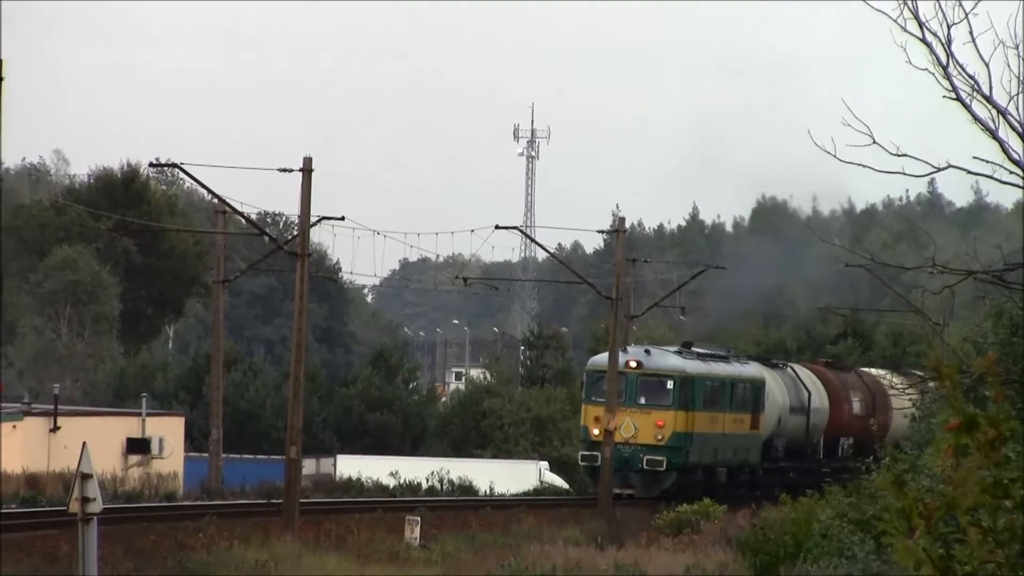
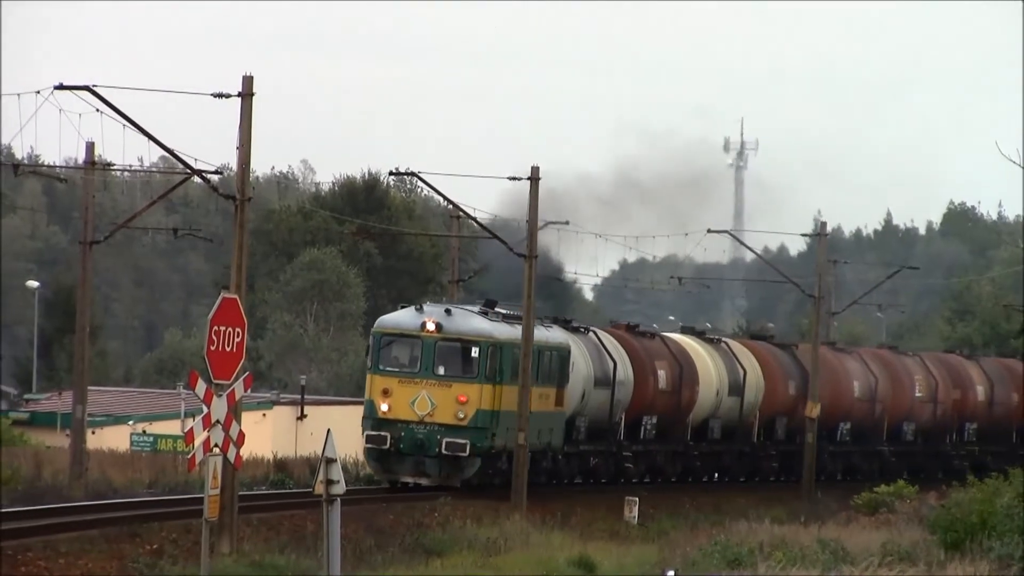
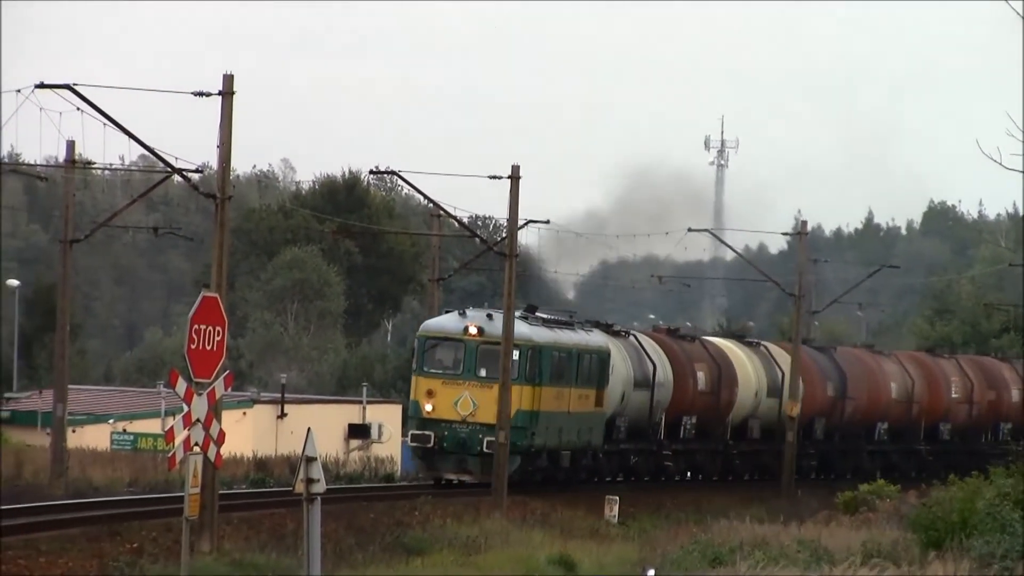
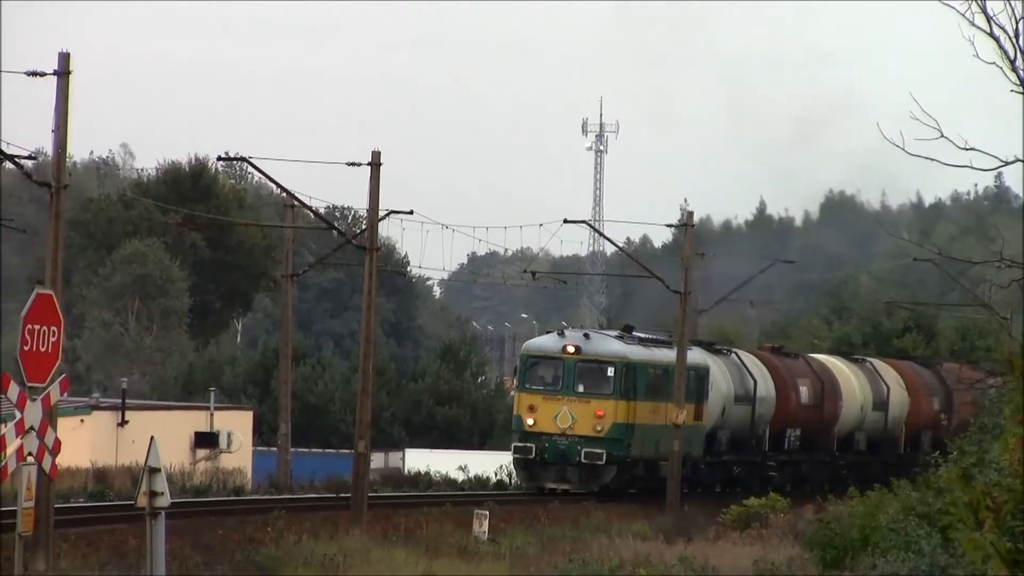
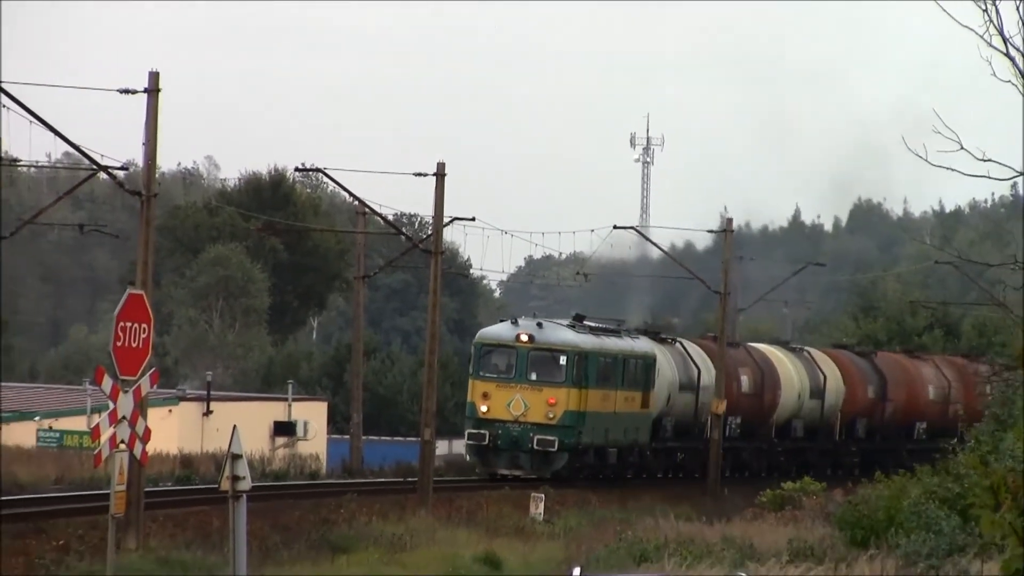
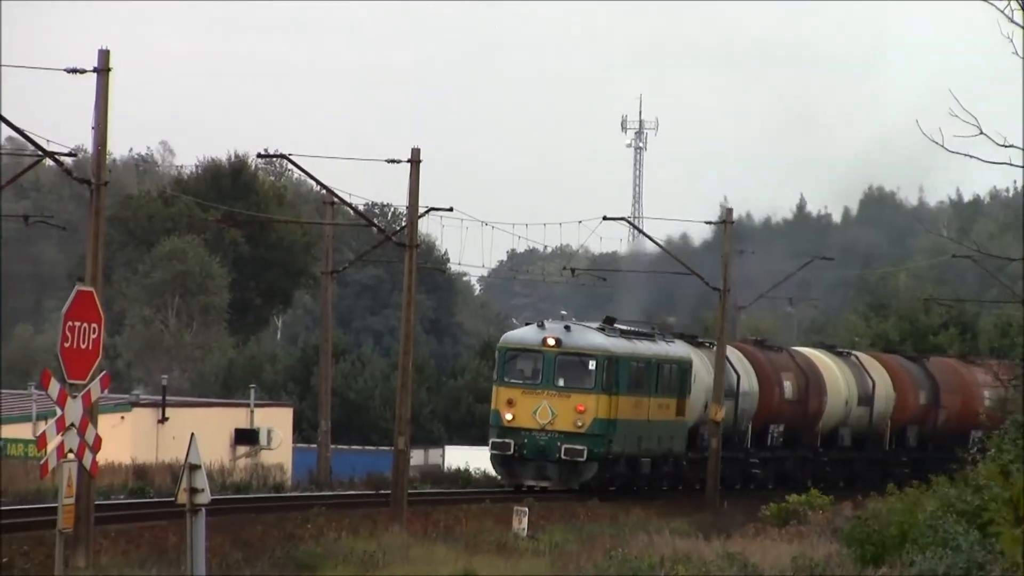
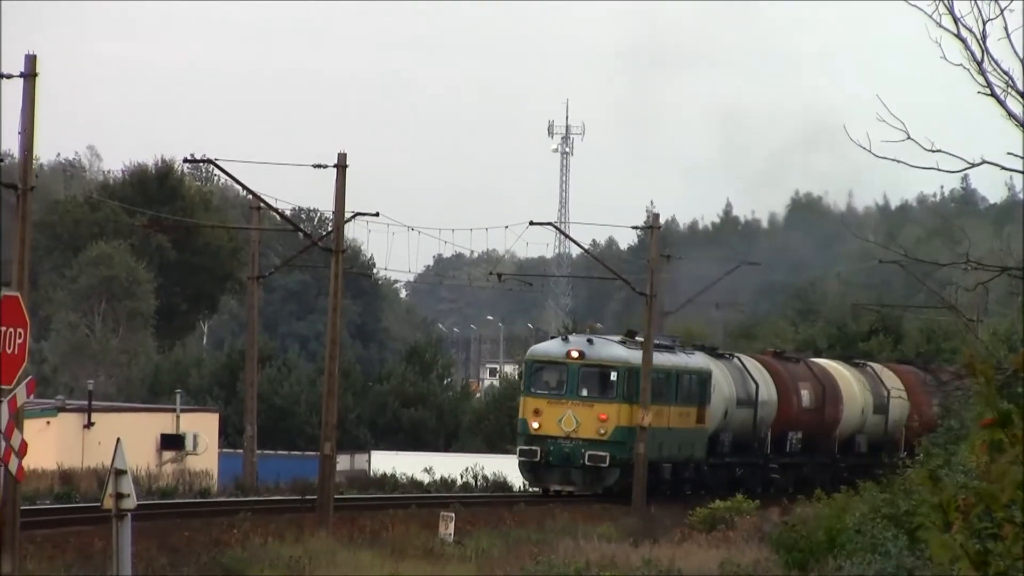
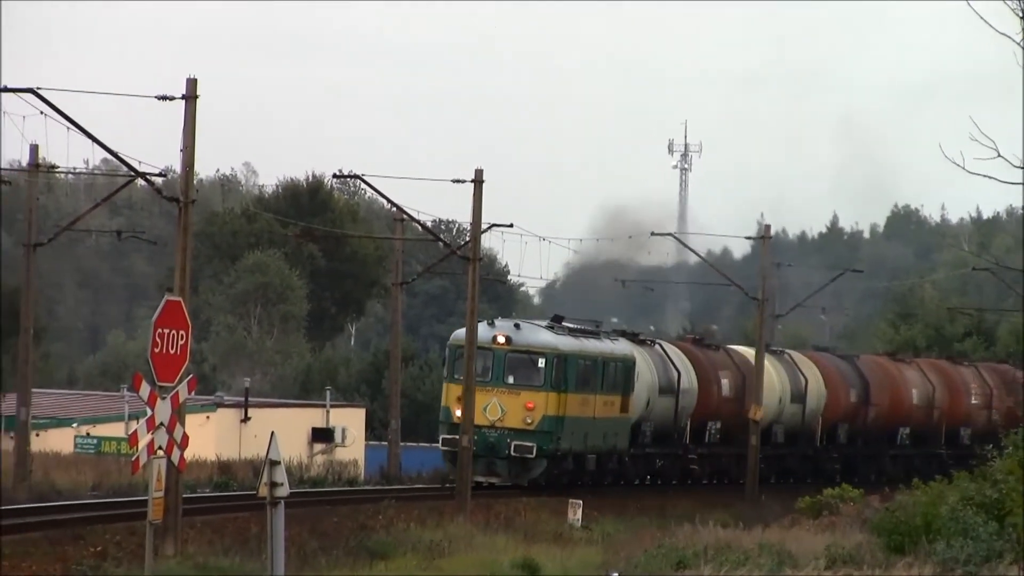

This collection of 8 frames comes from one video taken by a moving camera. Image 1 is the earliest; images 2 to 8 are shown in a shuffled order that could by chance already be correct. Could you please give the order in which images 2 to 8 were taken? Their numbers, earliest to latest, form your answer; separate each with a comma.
7, 4, 6, 5, 8, 3, 2
